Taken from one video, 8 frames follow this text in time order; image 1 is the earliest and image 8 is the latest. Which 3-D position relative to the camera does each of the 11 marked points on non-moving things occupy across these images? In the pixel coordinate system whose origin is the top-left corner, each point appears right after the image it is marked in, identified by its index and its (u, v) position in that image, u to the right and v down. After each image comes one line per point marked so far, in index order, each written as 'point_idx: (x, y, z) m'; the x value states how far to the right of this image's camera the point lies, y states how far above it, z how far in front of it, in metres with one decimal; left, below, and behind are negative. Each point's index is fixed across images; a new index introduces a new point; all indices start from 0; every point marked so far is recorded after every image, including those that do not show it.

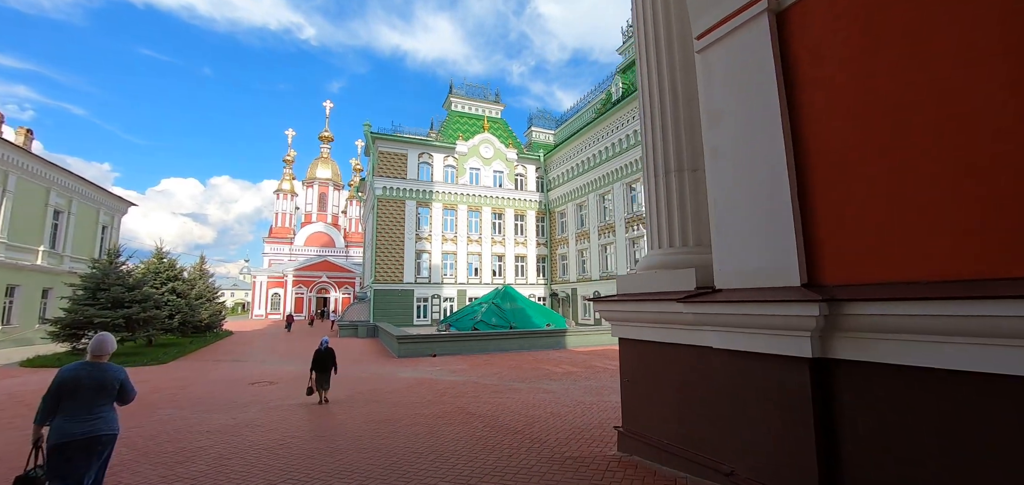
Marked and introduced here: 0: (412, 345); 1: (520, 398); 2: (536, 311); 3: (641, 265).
0: (-3.5, -3.6, +14.7) m
1: (+0.1, -2.7, +7.4) m
2: (+0.9, -3.0, +18.4) m
3: (+1.2, -0.2, +3.9) m
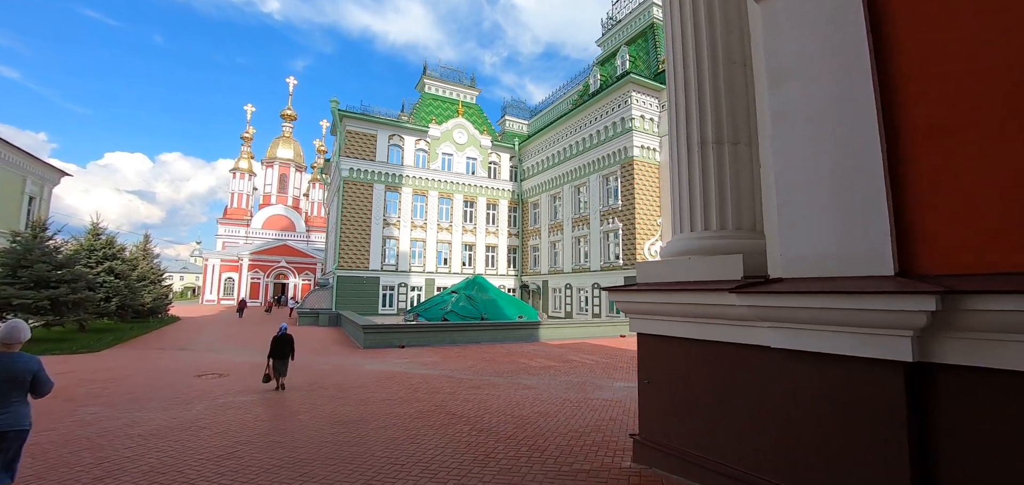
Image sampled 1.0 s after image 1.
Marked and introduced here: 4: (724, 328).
0: (-4.4, -3.1, +13.9) m
1: (-0.2, -2.5, +6.9) m
2: (-0.3, -2.5, +17.9) m
3: (+1.3, -0.1, +3.4) m
4: (+1.4, -0.6, +2.8) m
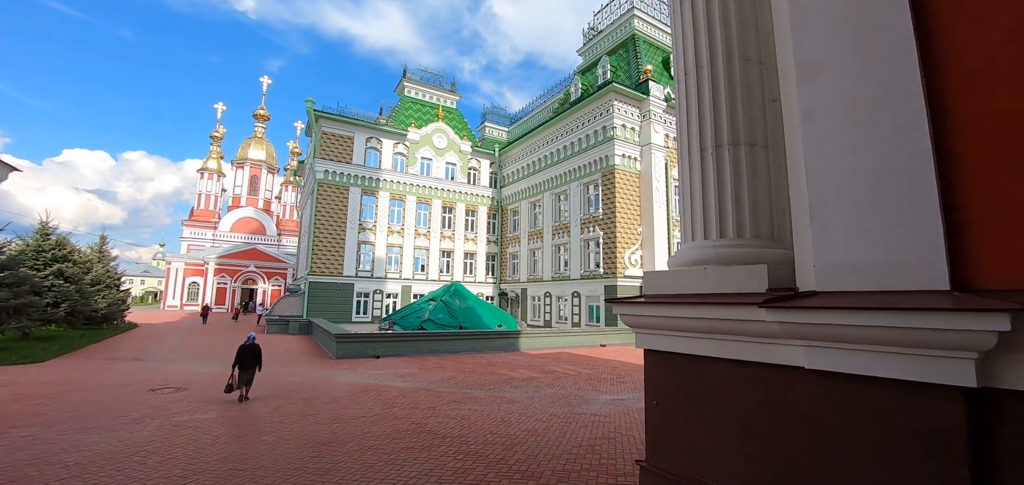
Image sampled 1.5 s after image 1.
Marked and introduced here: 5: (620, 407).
0: (-5.0, -3.2, +13.3) m
1: (-0.4, -2.6, +6.5) m
2: (-1.1, -2.8, +17.5) m
3: (+1.2, -0.1, +3.2) m
4: (+1.4, -0.6, +2.5) m
5: (+1.8, -2.8, +7.3) m
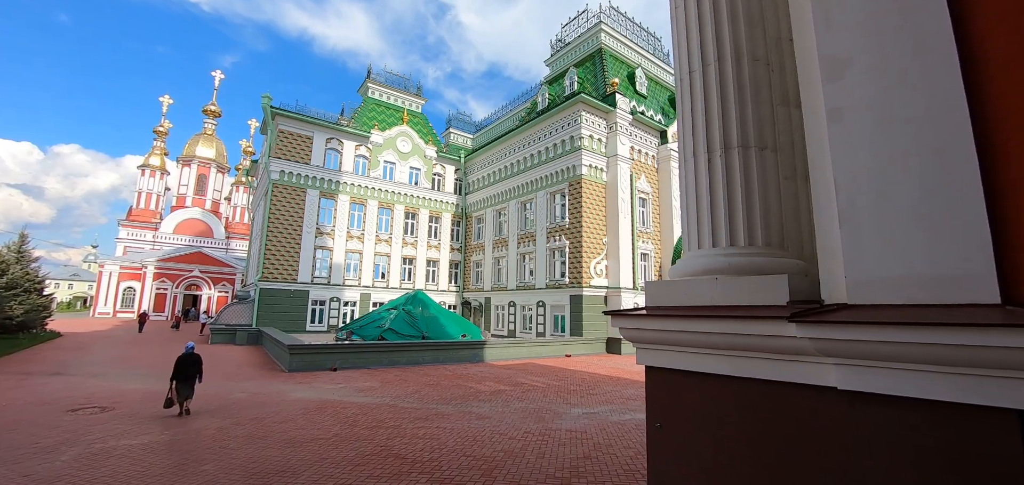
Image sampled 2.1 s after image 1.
0: (-6.0, -3.4, +12.4) m
1: (-0.8, -2.7, +6.1) m
2: (-2.5, -3.1, +17.0) m
3: (+1.2, -0.2, +2.9) m
4: (+1.4, -0.7, +2.3) m
5: (+1.4, -3.0, +7.0) m
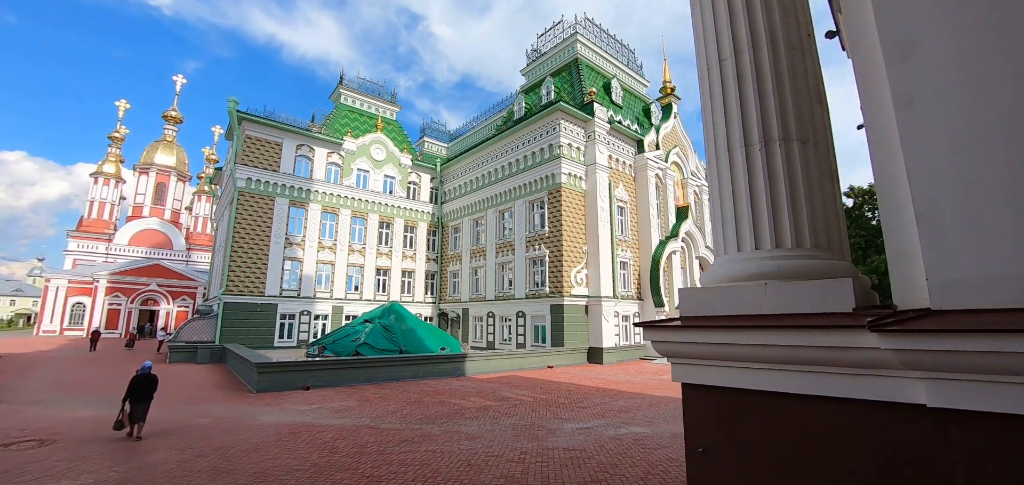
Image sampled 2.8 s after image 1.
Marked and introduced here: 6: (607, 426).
0: (-6.5, -3.6, +11.6) m
1: (-0.9, -2.8, +5.6) m
2: (-3.2, -3.5, +16.4) m
3: (+1.3, -0.2, +2.7) m
4: (+1.5, -0.7, +2.0) m
5: (+1.2, -3.1, +6.7) m
6: (+1.7, -3.2, +7.5) m
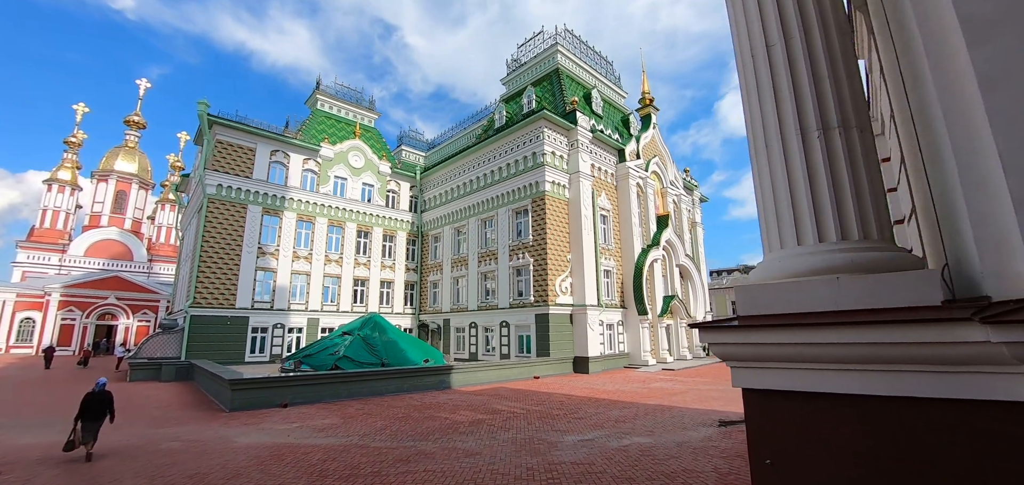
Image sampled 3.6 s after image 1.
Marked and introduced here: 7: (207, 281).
0: (-6.7, -3.8, +10.9) m
1: (-0.8, -2.8, +5.2) m
2: (-3.7, -3.8, +15.8) m
3: (+1.5, -0.2, +2.5) m
4: (+1.8, -0.6, +1.8) m
5: (+1.2, -3.1, +6.4) m
6: (+1.6, -3.3, +7.2) m
7: (-14.3, -1.8, +19.9) m
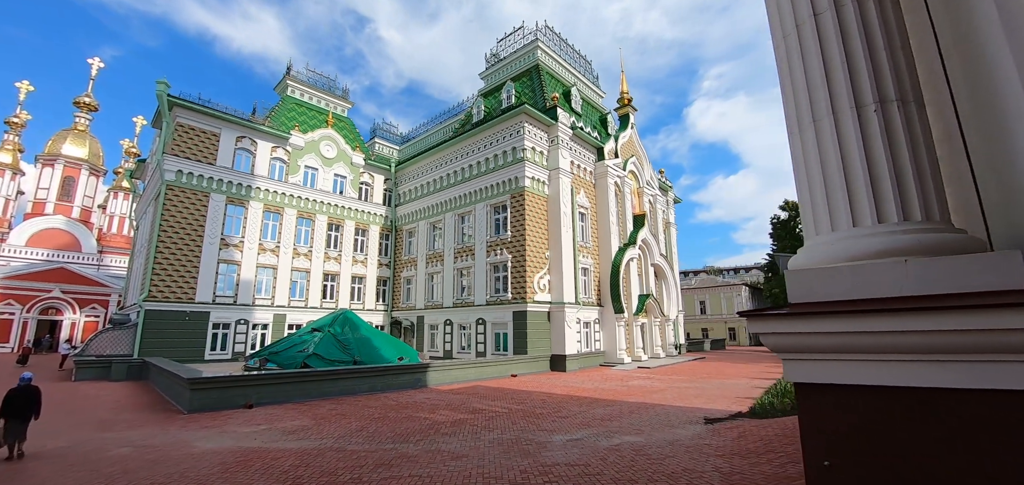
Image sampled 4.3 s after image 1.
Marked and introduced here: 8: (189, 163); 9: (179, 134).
0: (-7.2, -3.6, +10.1) m
1: (-0.9, -2.7, +4.8) m
2: (-4.5, -3.6, +15.2) m
3: (+1.6, -0.1, +2.2) m
4: (+1.9, -0.5, +1.6) m
5: (+1.1, -3.0, +6.1) m
6: (+1.4, -3.2, +7.0) m
7: (-15.2, -1.4, +18.6) m
8: (-14.8, +3.6, +19.5) m
9: (-15.3, +5.0, +19.4) m
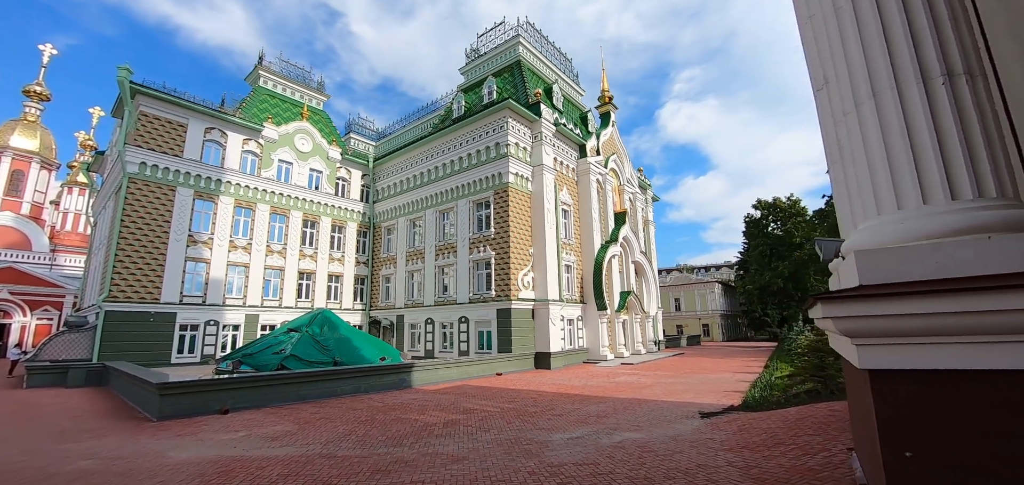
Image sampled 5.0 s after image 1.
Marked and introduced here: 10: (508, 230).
0: (-7.4, -3.5, +9.5) m
1: (-0.8, -2.6, +4.5) m
2: (-5.0, -3.4, +14.7) m
3: (+1.8, 0.0, +2.1) m
4: (+2.2, -0.4, +1.5) m
5: (+1.1, -2.9, +6.0) m
6: (+1.4, -3.1, +6.8) m
7: (-15.9, -1.2, +17.5) m
8: (-15.6, +3.8, +18.4) m
9: (-16.0, +5.1, +18.3) m
10: (-0.2, +0.6, +20.0) m
